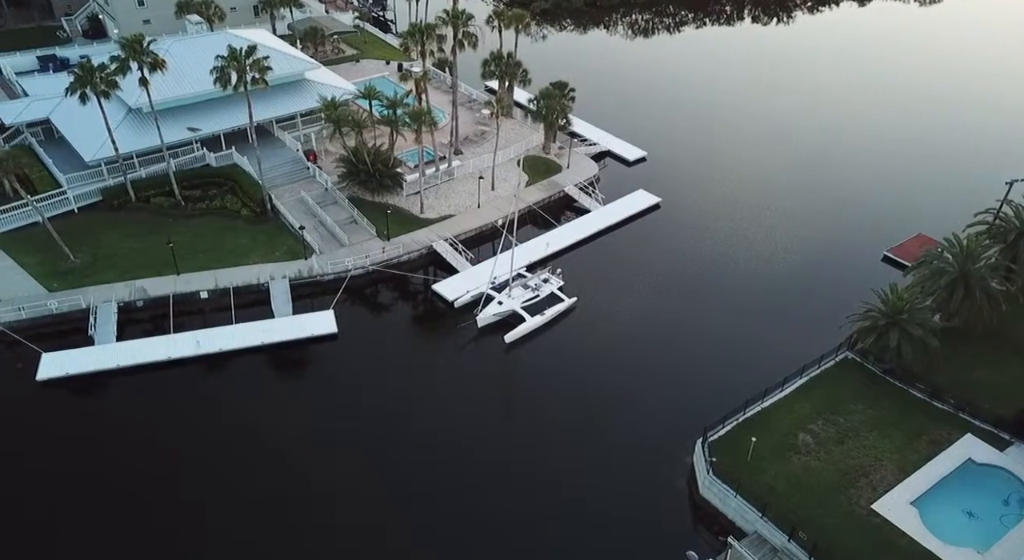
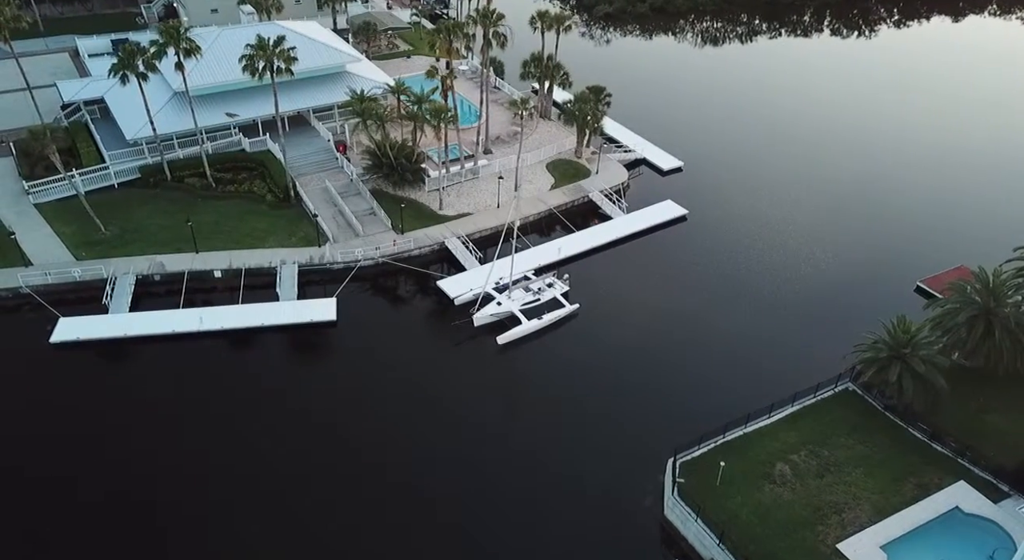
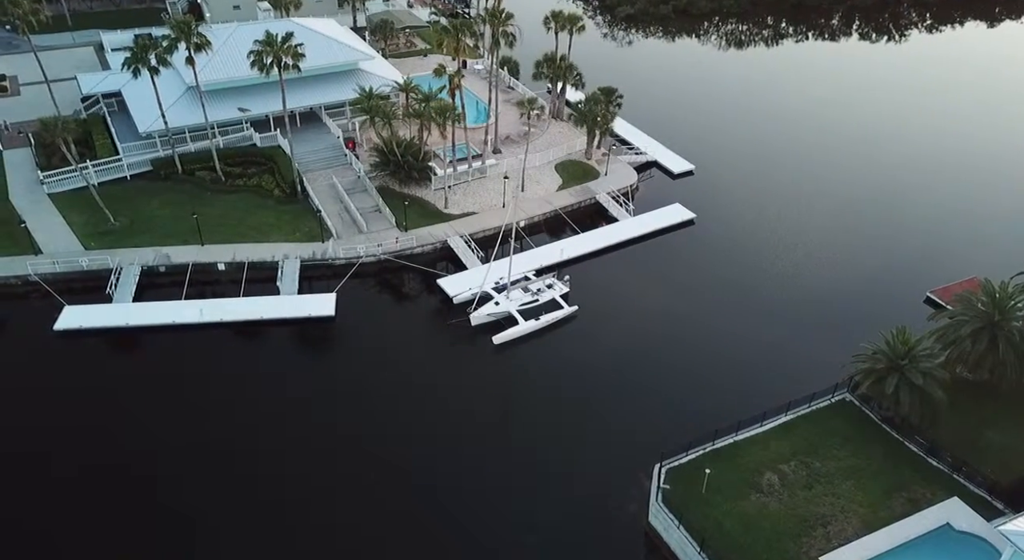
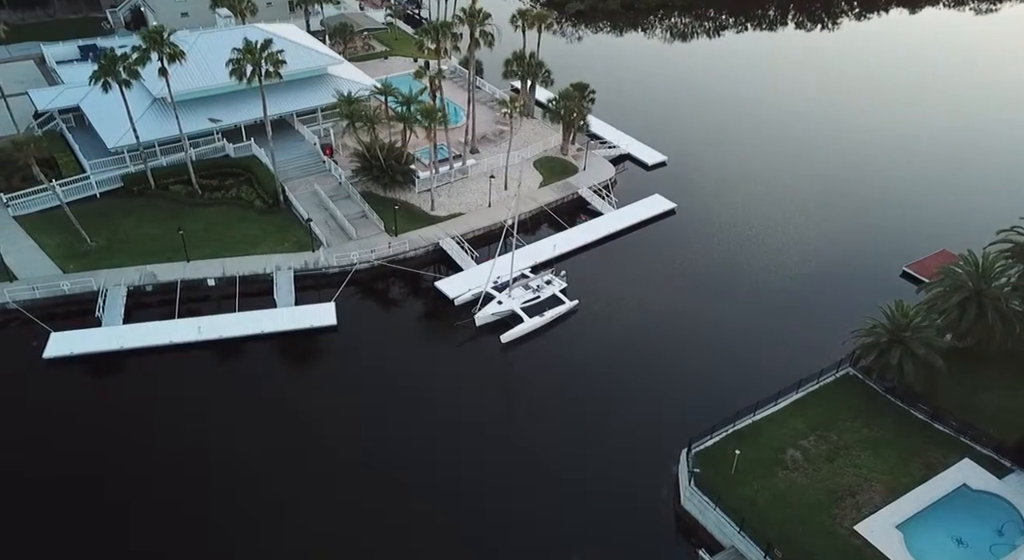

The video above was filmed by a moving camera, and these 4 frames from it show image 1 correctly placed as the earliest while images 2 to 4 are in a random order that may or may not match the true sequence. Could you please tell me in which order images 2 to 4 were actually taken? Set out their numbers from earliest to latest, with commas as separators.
4, 2, 3
